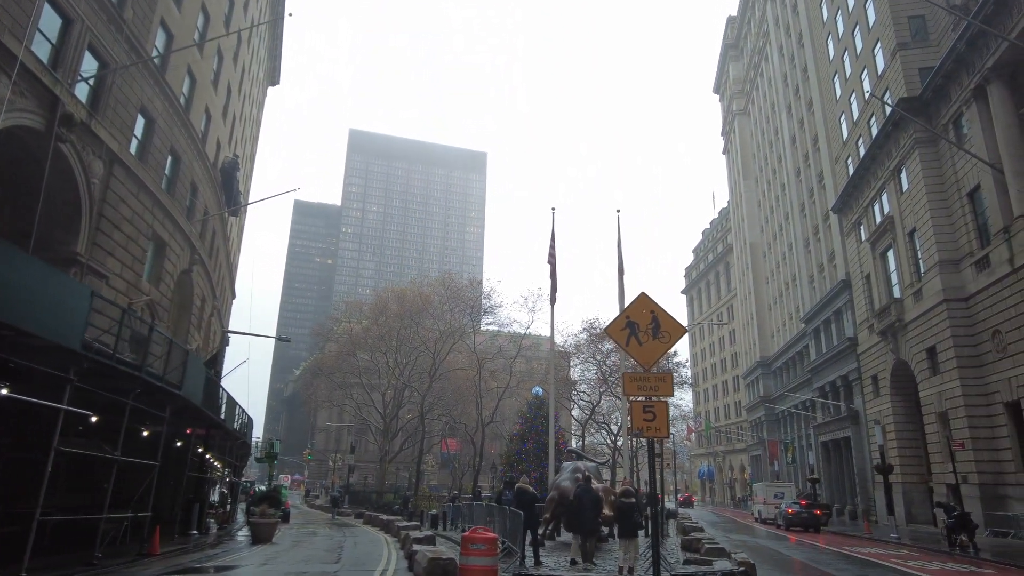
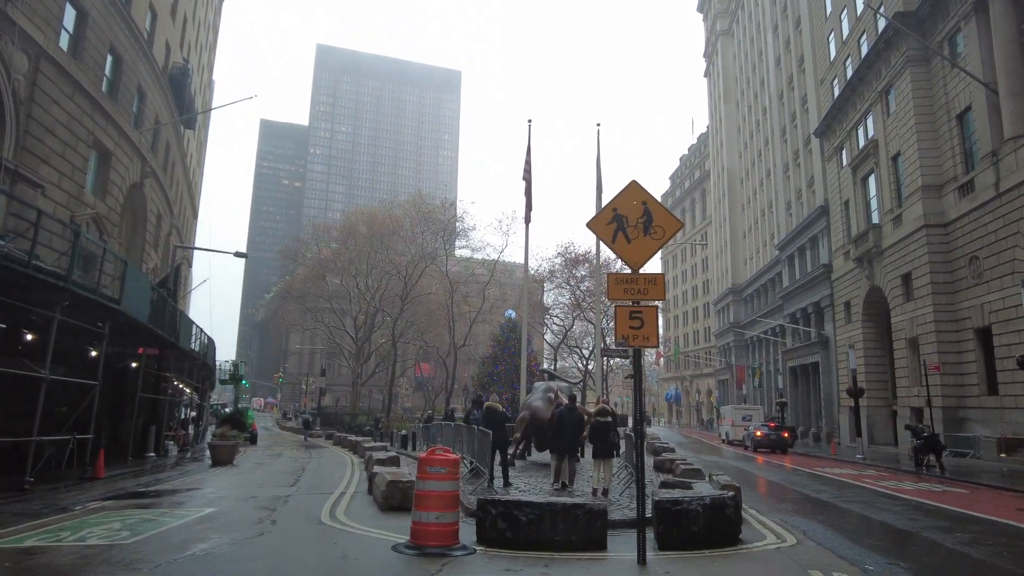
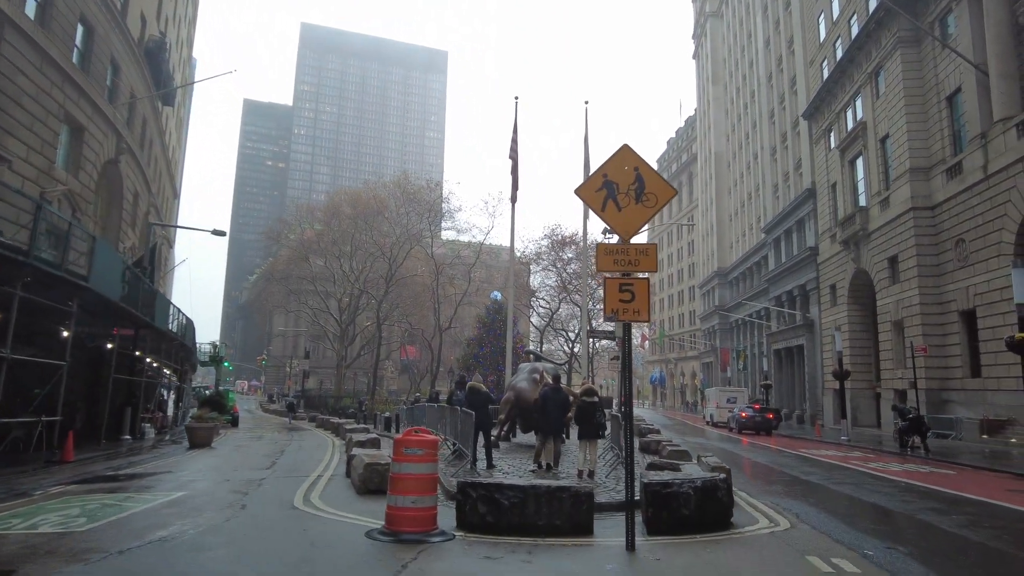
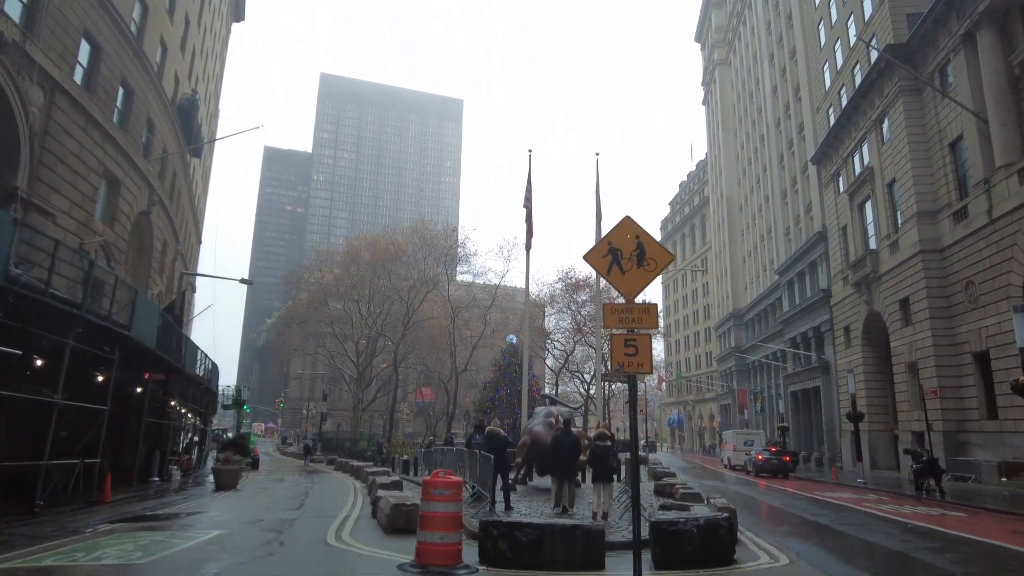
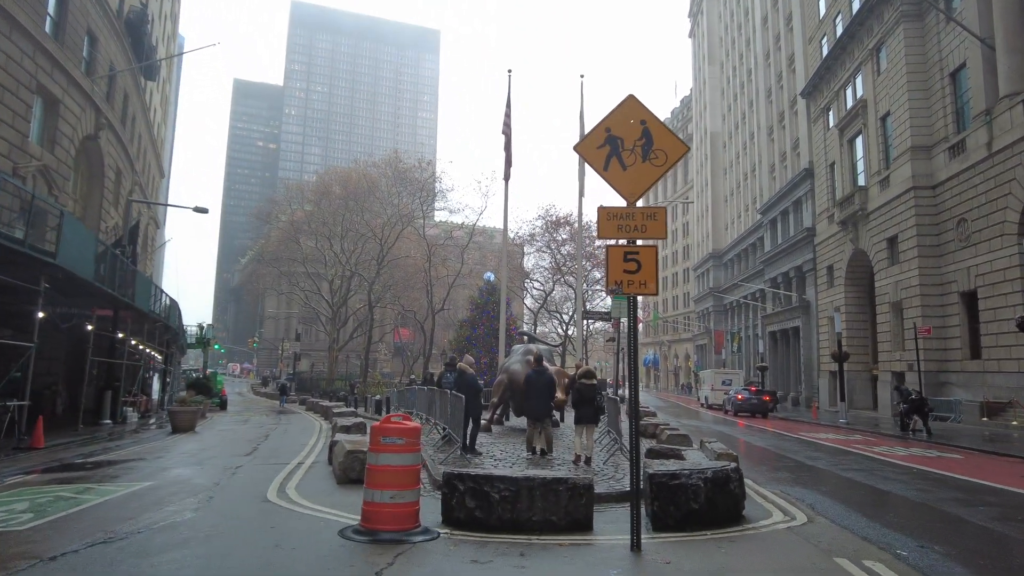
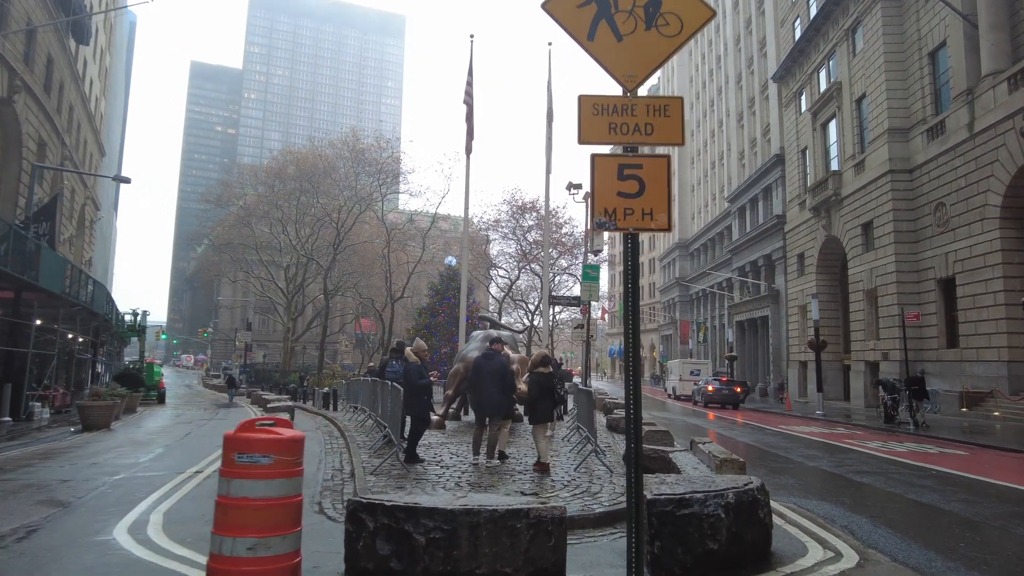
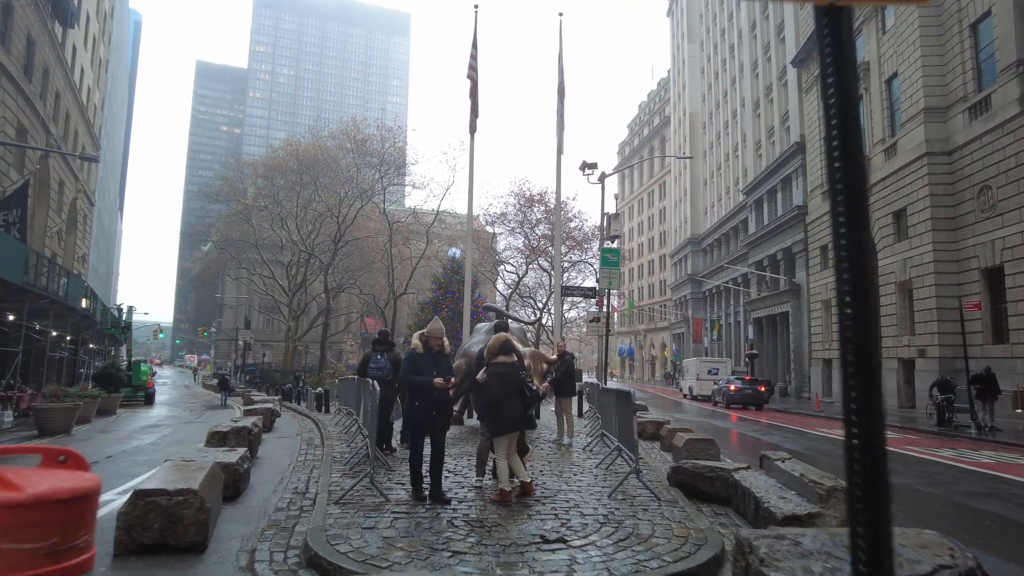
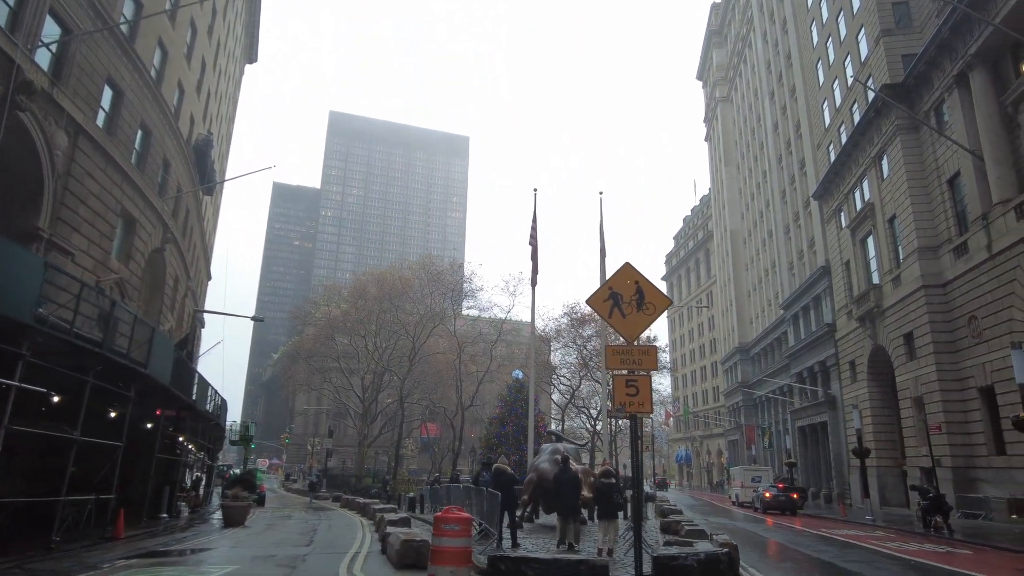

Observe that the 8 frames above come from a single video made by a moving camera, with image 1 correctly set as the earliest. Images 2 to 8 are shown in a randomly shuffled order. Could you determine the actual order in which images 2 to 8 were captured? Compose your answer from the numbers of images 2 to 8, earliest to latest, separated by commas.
8, 4, 2, 3, 5, 6, 7
